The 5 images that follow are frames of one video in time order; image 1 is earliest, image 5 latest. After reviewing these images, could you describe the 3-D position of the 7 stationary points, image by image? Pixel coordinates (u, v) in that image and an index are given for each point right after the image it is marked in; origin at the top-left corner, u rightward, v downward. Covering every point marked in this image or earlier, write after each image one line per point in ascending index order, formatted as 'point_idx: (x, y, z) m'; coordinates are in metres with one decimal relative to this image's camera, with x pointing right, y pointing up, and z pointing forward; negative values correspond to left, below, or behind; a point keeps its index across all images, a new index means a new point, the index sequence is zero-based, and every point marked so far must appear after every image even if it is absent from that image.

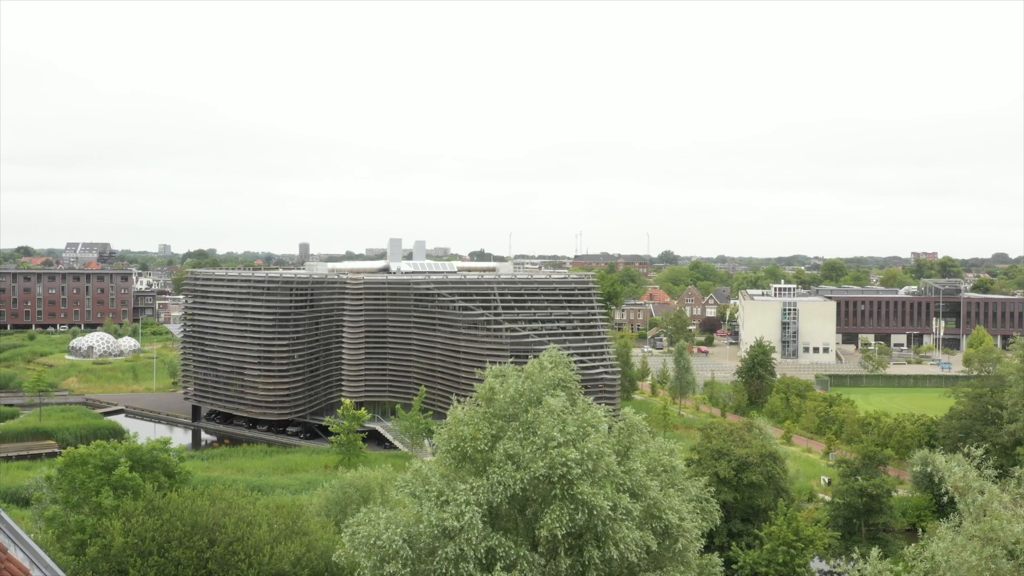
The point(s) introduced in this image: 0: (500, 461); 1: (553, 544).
0: (-0.3, -3.7, +17.3) m
1: (+0.9, -5.3, +16.7) m
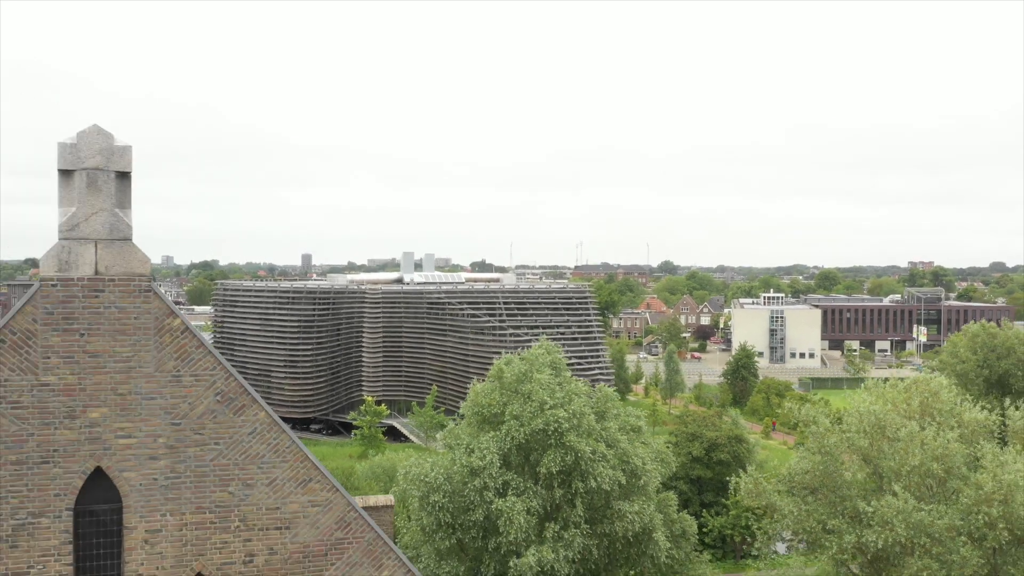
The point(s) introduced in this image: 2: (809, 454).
0: (0.0, -3.9, +23.8) m
1: (+1.2, -5.5, +23.2) m
2: (+7.0, -4.0, +18.9) m
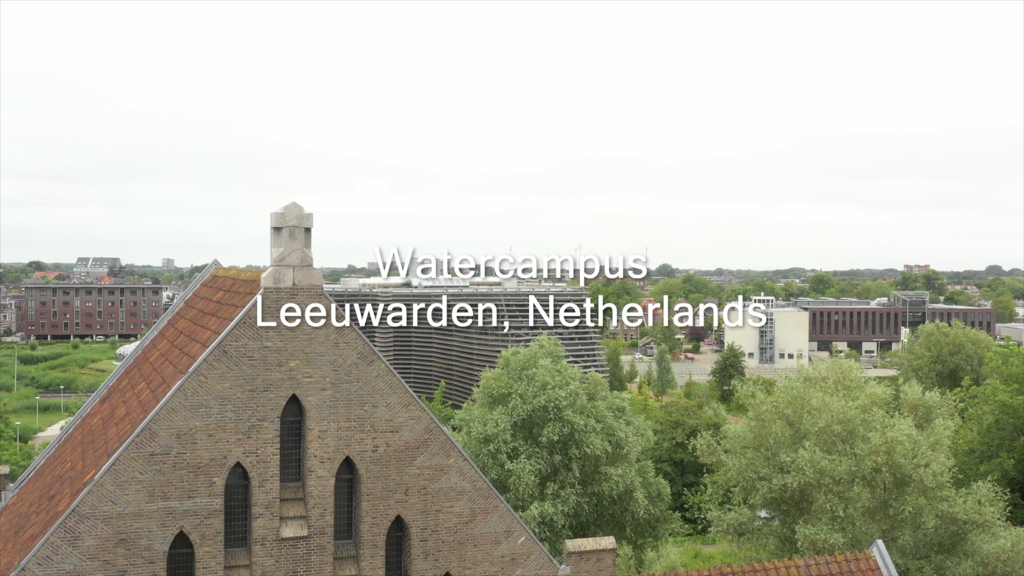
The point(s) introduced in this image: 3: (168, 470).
0: (+0.2, -4.1, +29.0) m
1: (+1.4, -5.6, +28.4) m
2: (+7.2, -4.1, +24.1) m
3: (-5.0, -2.6, +11.6) m
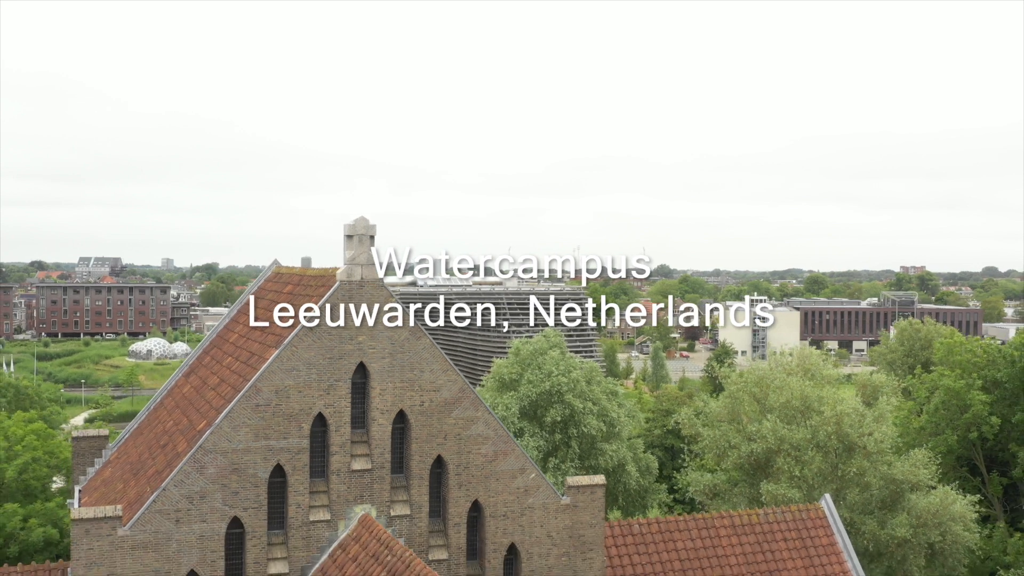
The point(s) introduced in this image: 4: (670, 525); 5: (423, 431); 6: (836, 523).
0: (+0.4, -3.9, +32.9) m
1: (+1.6, -5.5, +32.3) m
2: (+7.5, -4.0, +28.0) m
3: (-4.7, -2.5, +15.4) m
4: (+3.8, -5.7, +19.2) m
5: (-1.8, -2.9, +16.1) m
6: (+7.9, -5.8, +19.3) m
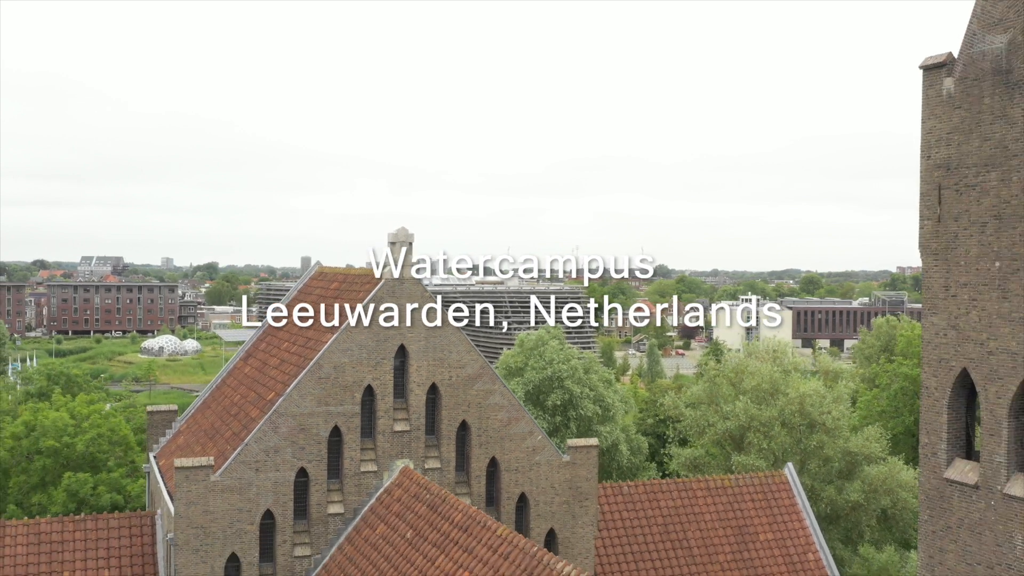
0: (+0.7, -3.9, +36.7) m
1: (+1.9, -5.4, +36.1) m
2: (+7.7, -3.9, +31.8) m
3: (-4.4, -2.4, +19.2) m
4: (+4.1, -5.7, +23.0) m
5: (-1.5, -2.8, +20.0) m
6: (+8.2, -5.7, +23.2) m
